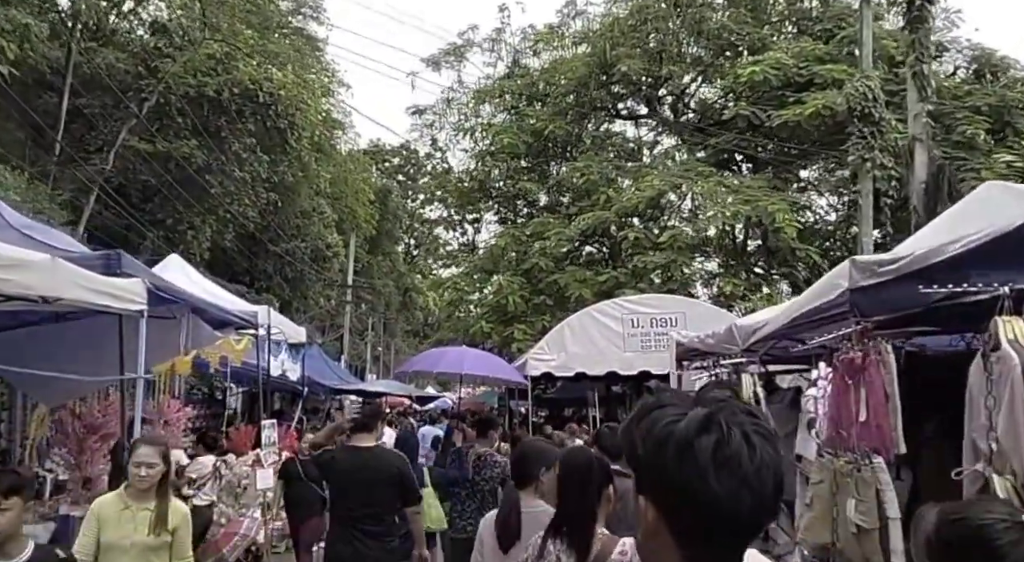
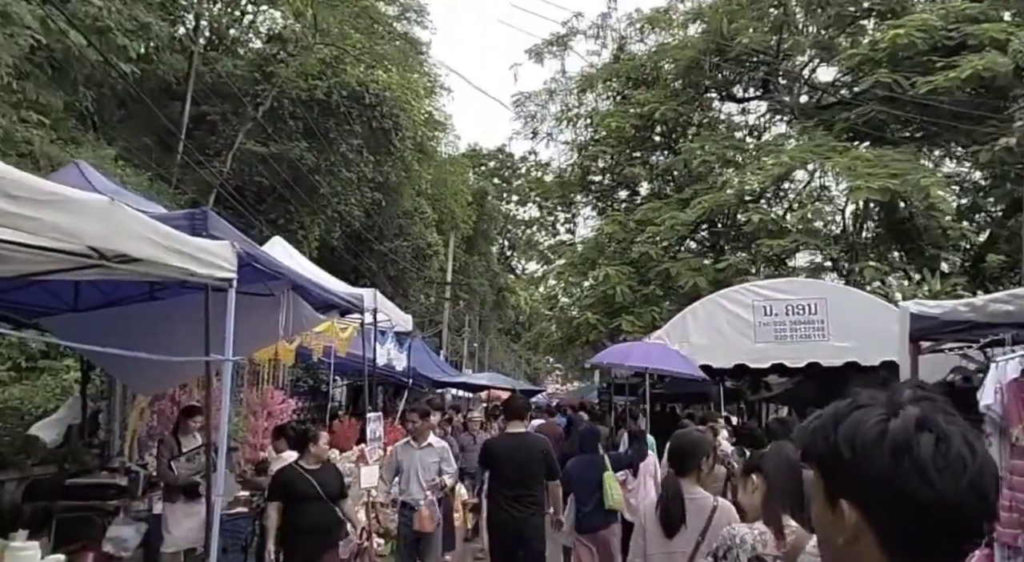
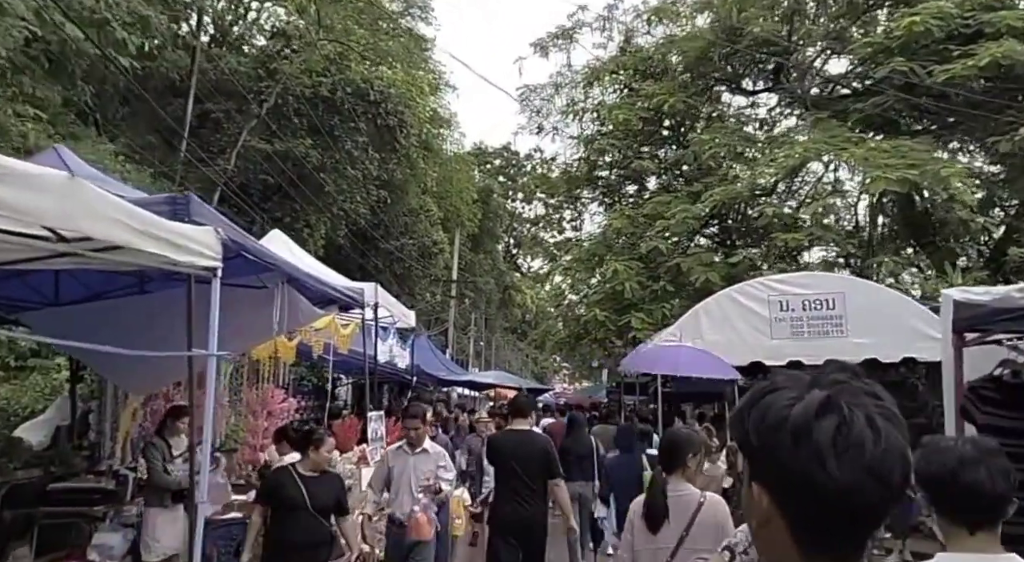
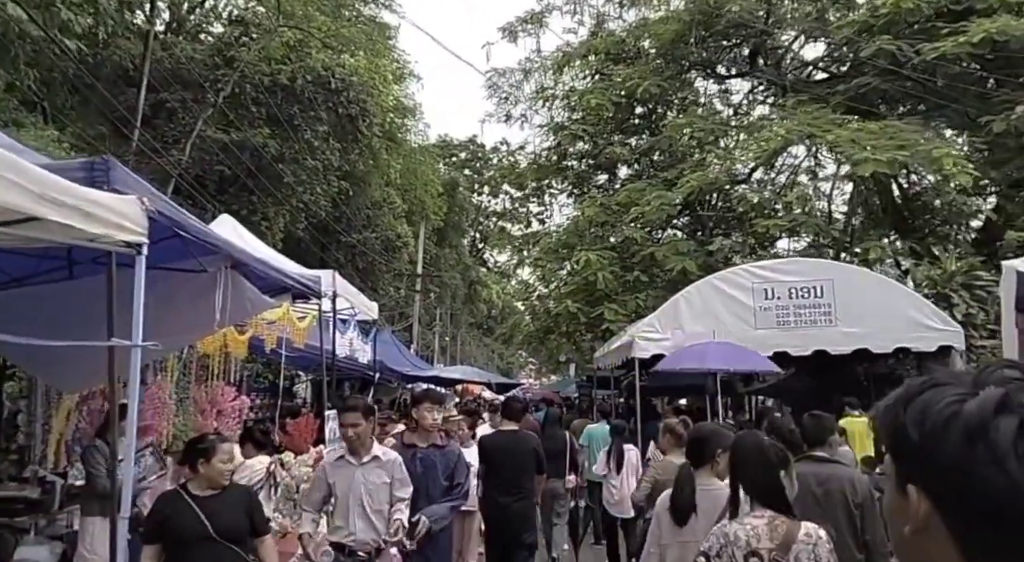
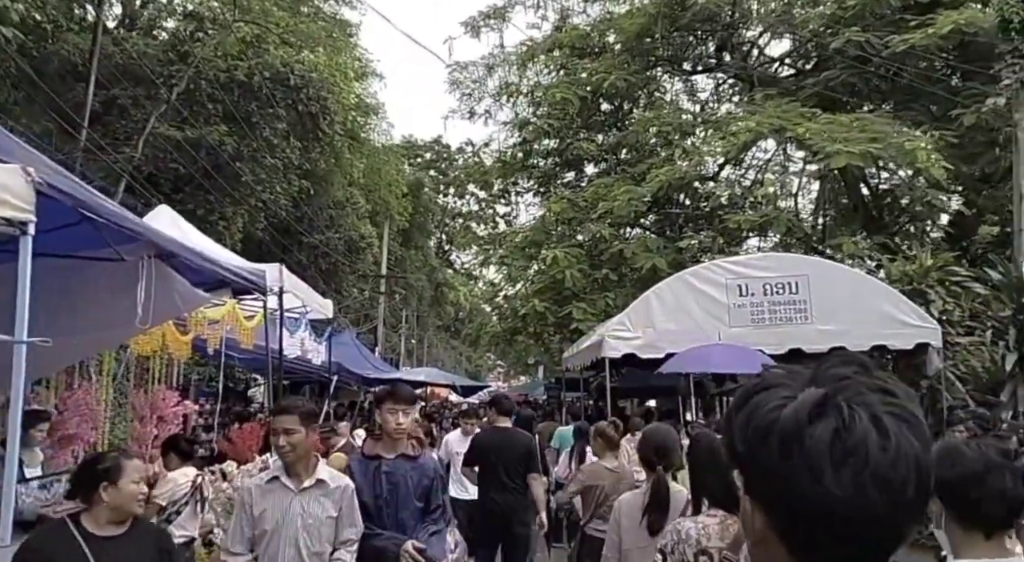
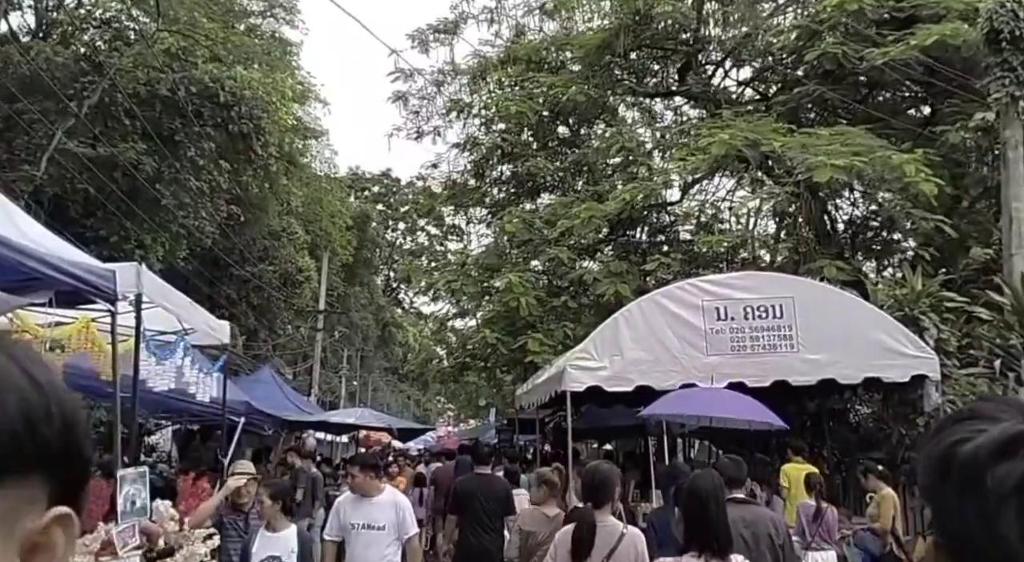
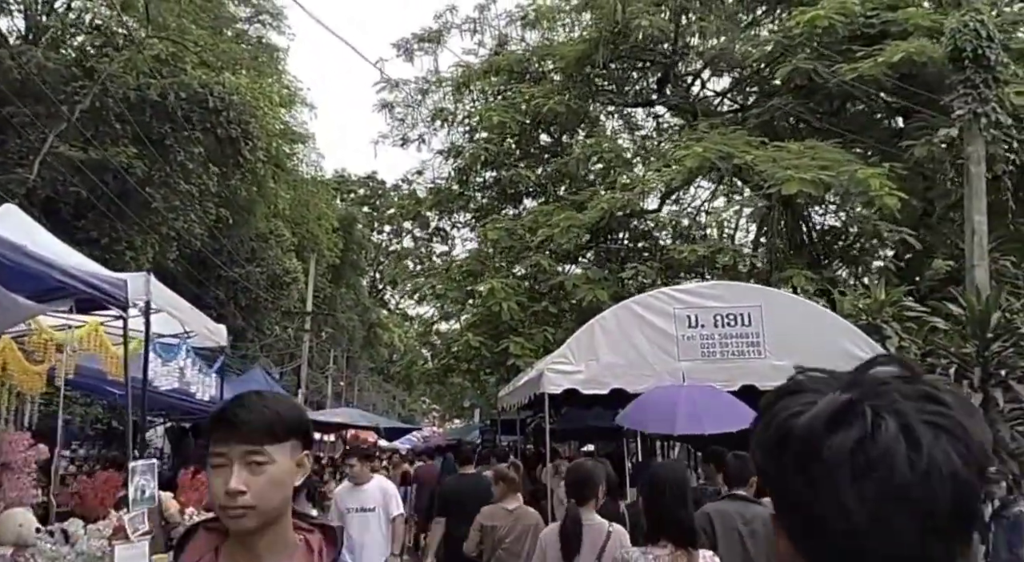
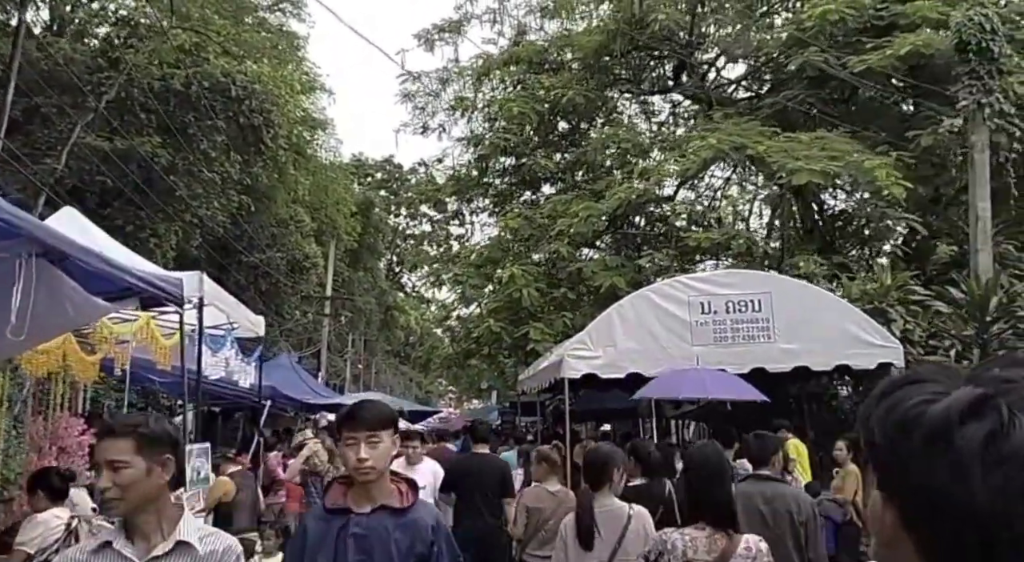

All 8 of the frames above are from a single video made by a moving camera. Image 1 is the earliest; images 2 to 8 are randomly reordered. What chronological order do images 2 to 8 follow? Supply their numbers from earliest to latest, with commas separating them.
2, 3, 4, 5, 8, 7, 6
